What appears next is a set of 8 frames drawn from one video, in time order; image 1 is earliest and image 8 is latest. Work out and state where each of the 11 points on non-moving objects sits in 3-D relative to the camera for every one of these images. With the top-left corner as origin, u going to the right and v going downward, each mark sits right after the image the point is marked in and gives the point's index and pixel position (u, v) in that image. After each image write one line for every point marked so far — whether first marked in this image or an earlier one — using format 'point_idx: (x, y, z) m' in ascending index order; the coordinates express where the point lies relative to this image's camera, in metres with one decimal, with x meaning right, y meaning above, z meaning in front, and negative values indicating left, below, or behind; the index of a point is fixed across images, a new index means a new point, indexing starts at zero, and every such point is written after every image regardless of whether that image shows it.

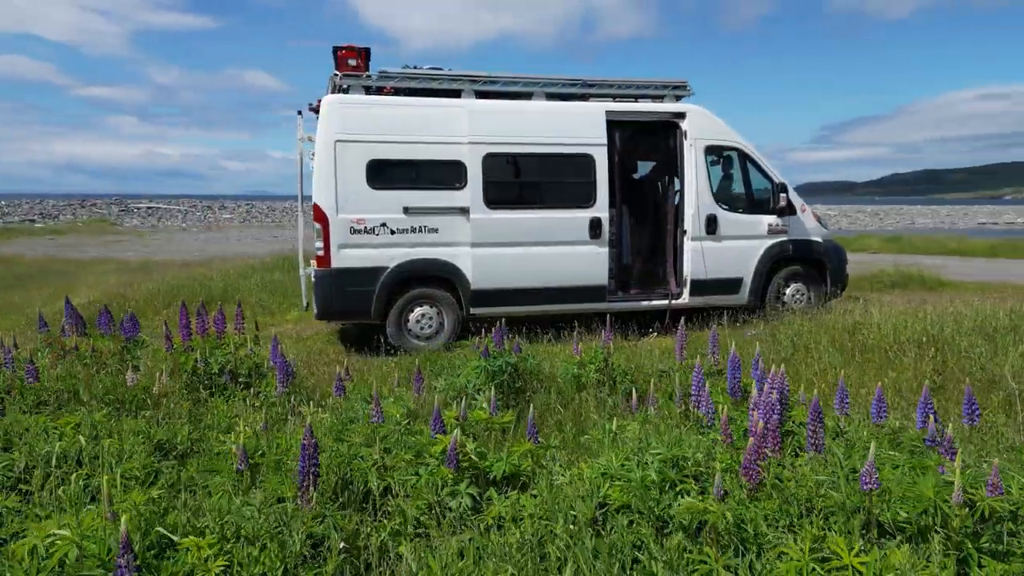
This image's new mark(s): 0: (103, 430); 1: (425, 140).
0: (-2.1, -0.7, +3.9) m
1: (-1.0, +1.7, +8.3) m
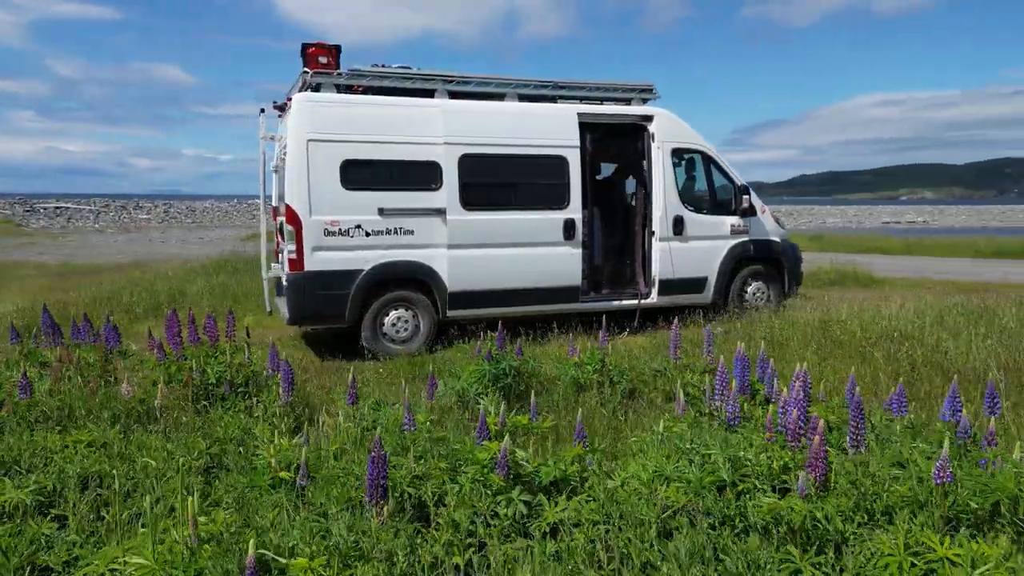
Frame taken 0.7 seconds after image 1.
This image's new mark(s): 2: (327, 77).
0: (-1.9, -0.8, +3.7) m
1: (-1.3, +1.6, +8.2) m
2: (-2.0, +2.3, +8.2) m
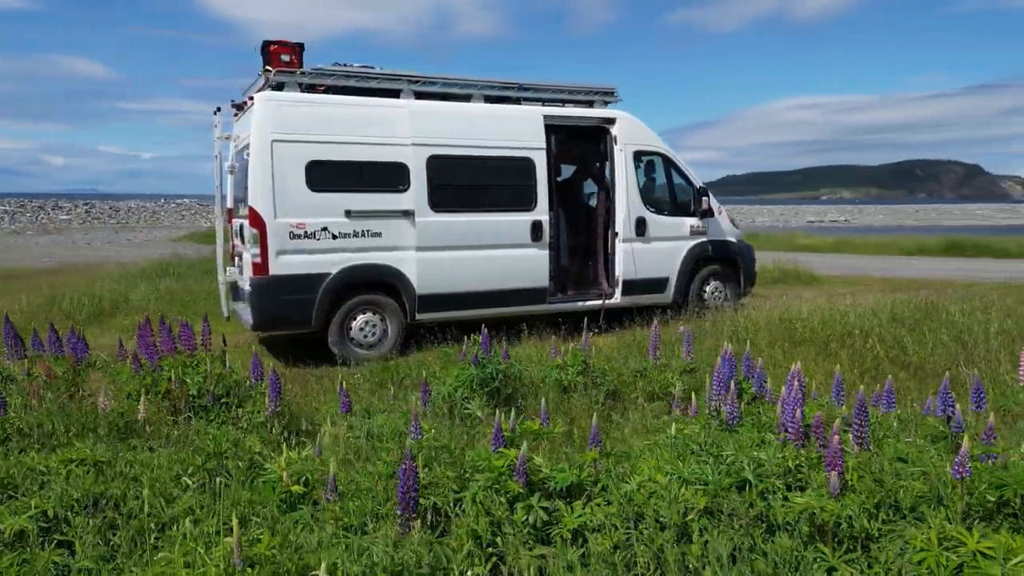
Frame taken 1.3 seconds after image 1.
0: (-1.8, -0.8, +3.5) m
1: (-1.6, +1.6, +8.0) m
2: (-2.4, +2.3, +8.0) m
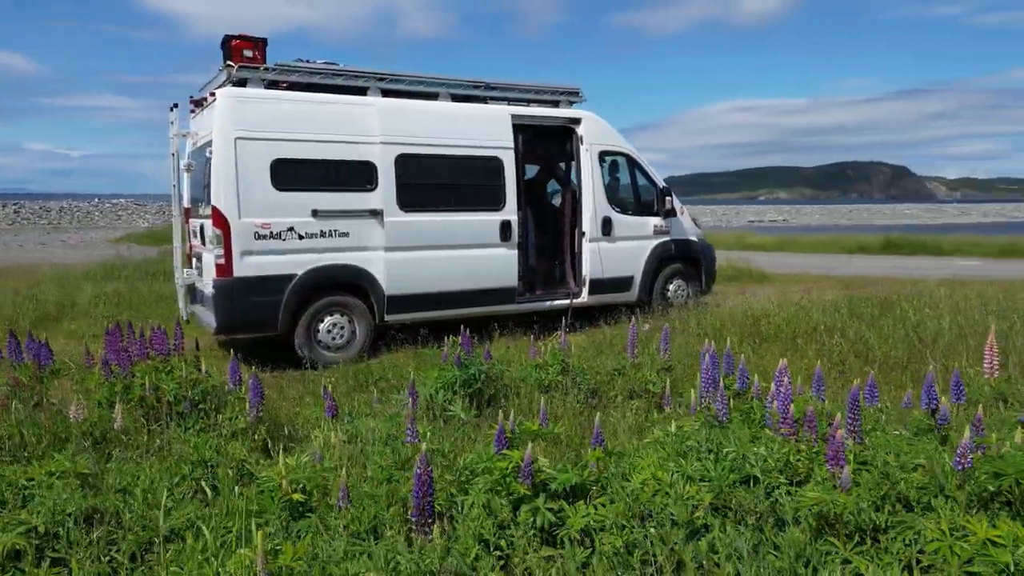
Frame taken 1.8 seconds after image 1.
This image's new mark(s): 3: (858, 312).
0: (-1.8, -0.8, +3.3) m
1: (-1.9, +1.6, +7.9) m
2: (-2.7, +2.3, +7.8) m
3: (+4.0, -0.3, +8.6) m
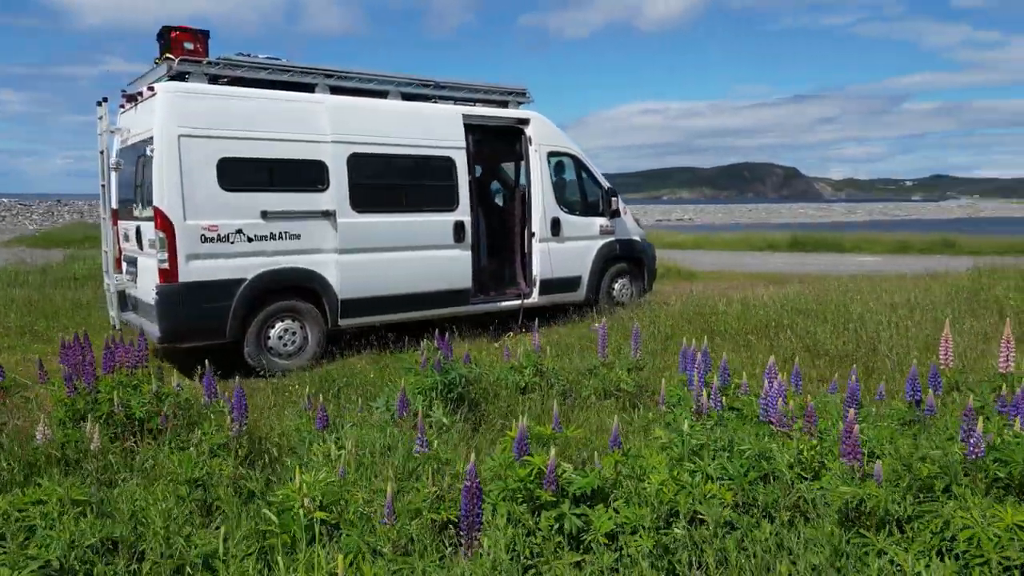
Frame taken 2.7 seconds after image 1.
0: (-1.7, -0.9, +3.0) m
1: (-2.4, +1.5, +7.6) m
2: (-3.1, +2.2, +7.4) m
3: (+3.5, -0.3, +9.0) m
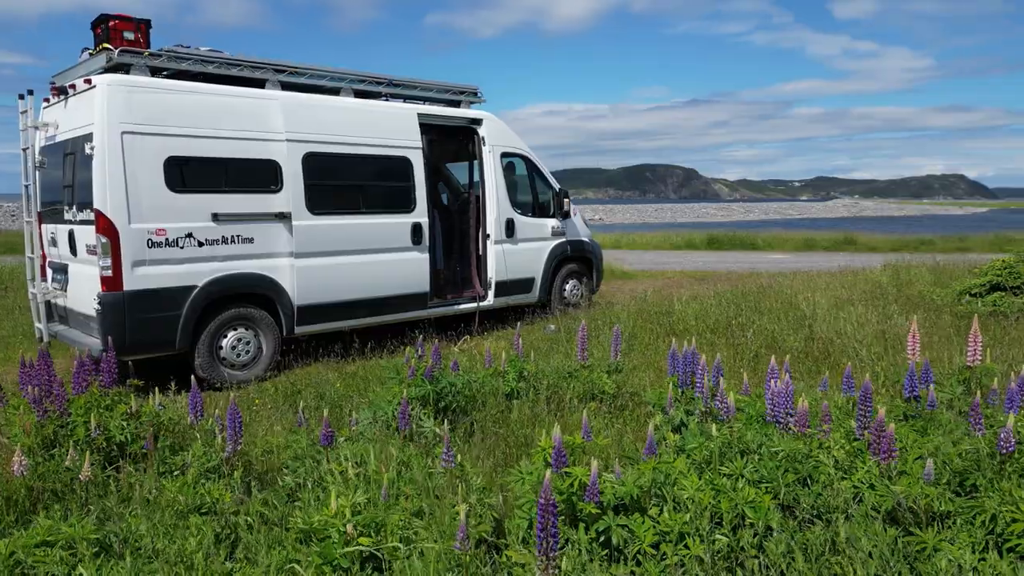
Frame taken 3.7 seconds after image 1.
0: (-1.5, -0.9, +2.7) m
1: (-2.7, +1.5, +7.1) m
2: (-3.5, +2.1, +6.9) m
3: (+3.0, -0.2, +9.3) m
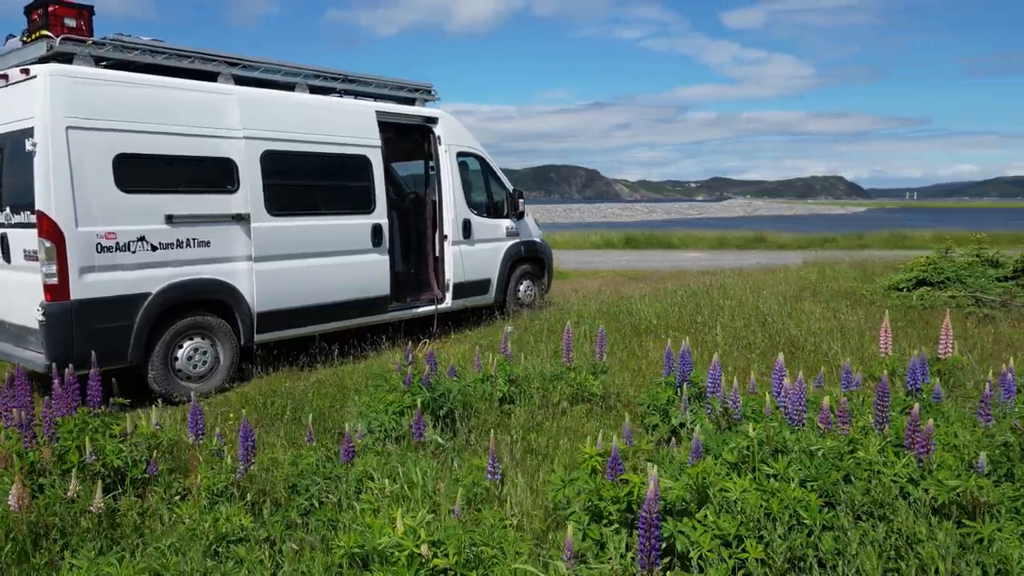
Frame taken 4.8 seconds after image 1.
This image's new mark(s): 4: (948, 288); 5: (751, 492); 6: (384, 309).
0: (-1.2, -1.0, +2.4) m
1: (-2.9, +1.4, +6.7) m
2: (-3.7, +2.1, +6.3) m
3: (+2.5, -0.2, +9.5) m
4: (+6.3, 0.0, +10.7) m
5: (+1.1, -0.9, +3.3) m
6: (-1.5, -0.2, +8.5) m
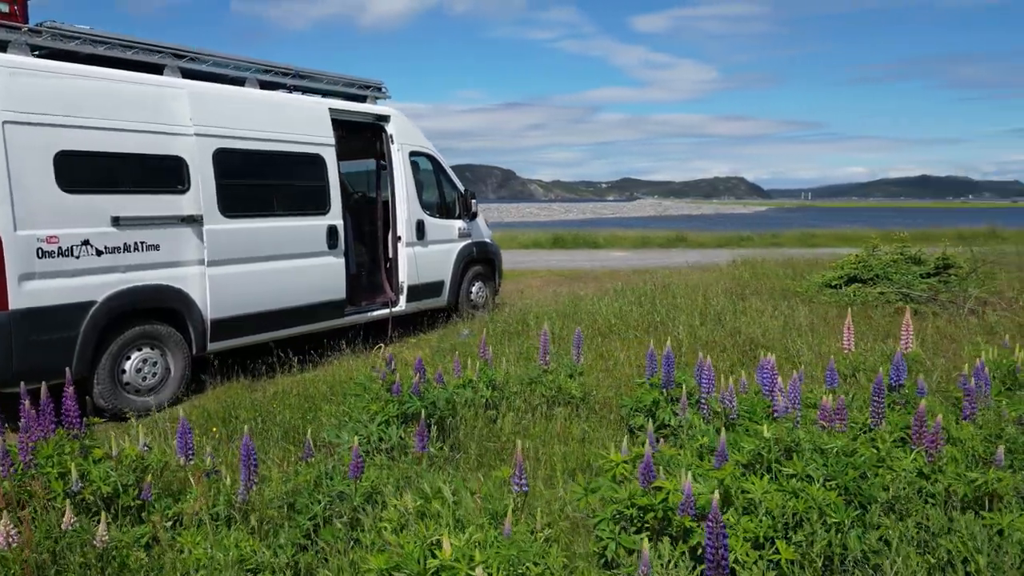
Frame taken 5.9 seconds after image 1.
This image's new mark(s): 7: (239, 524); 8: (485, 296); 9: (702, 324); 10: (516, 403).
0: (-0.9, -1.0, +2.2) m
1: (-3.2, +1.4, +6.2) m
2: (-3.9, +2.0, +5.8) m
3: (+1.9, -0.2, +9.6) m
4: (+5.6, +0.1, +11.2) m
5: (+1.2, -0.9, +3.3) m
6: (-1.9, -0.3, +8.2) m
7: (-1.2, -1.0, +3.2) m
8: (-0.4, -0.1, +10.7) m
9: (+2.1, -0.4, +8.1) m
10: (+0.1, -0.9, +5.6) m
